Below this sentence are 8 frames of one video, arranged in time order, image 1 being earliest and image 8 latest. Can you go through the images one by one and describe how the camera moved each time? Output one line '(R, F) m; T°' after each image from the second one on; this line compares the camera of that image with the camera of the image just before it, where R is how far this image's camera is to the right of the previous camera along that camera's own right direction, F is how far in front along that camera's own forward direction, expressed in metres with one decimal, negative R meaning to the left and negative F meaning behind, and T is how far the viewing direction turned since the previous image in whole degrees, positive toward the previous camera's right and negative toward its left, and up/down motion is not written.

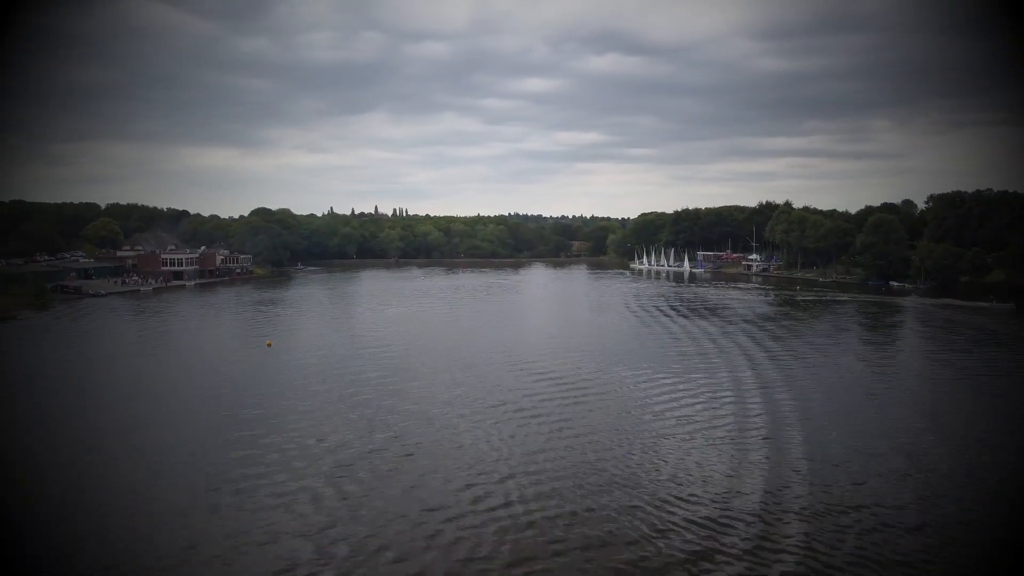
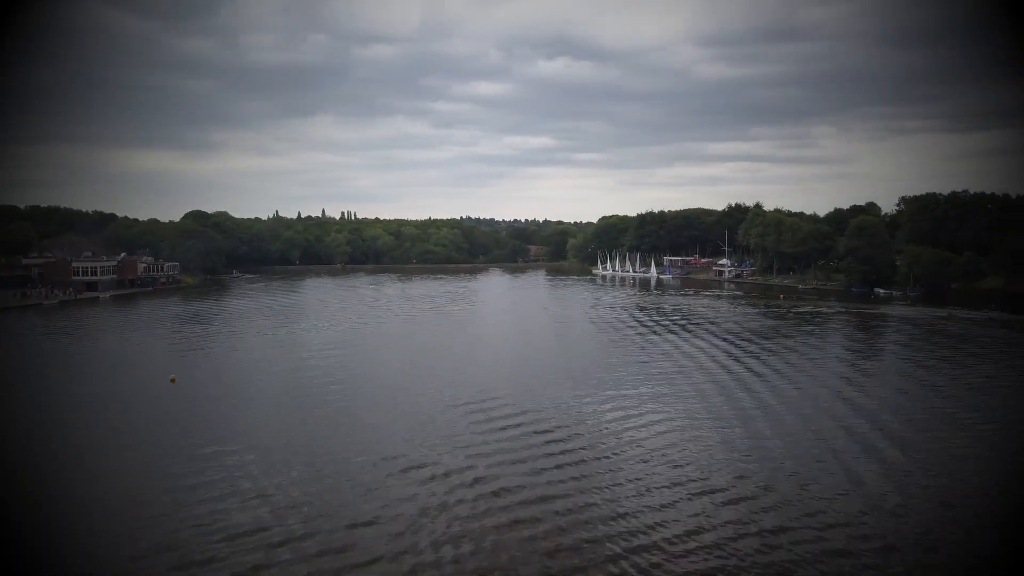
(-0.6, +5.6) m; +4°
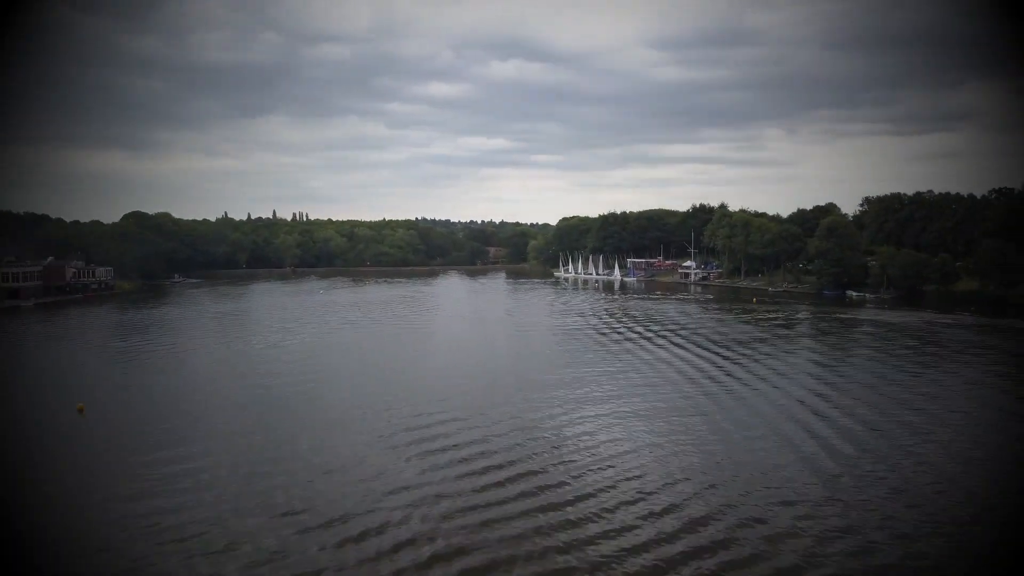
(-0.4, +3.3) m; +4°
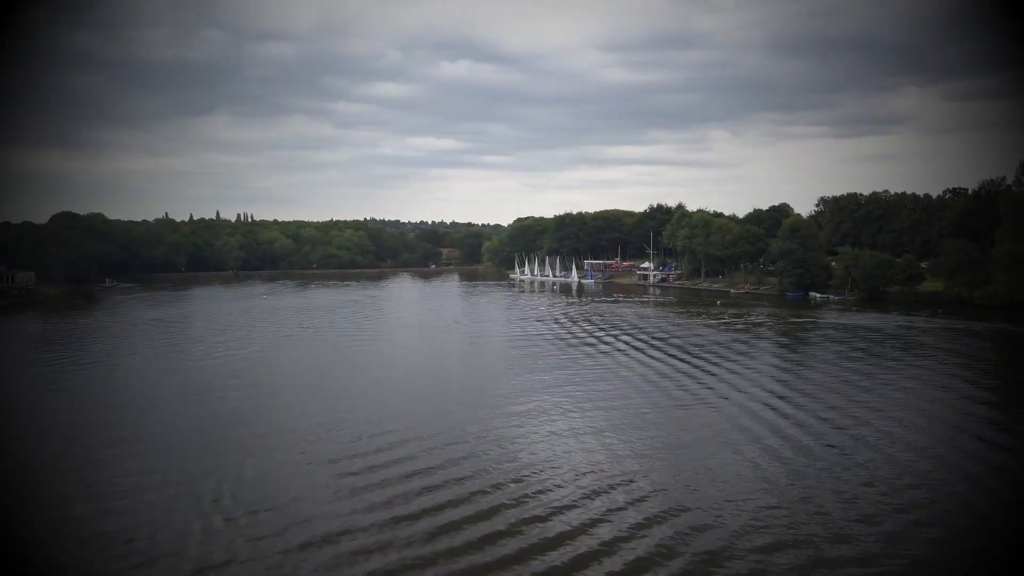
(-0.2, +2.8) m; +4°
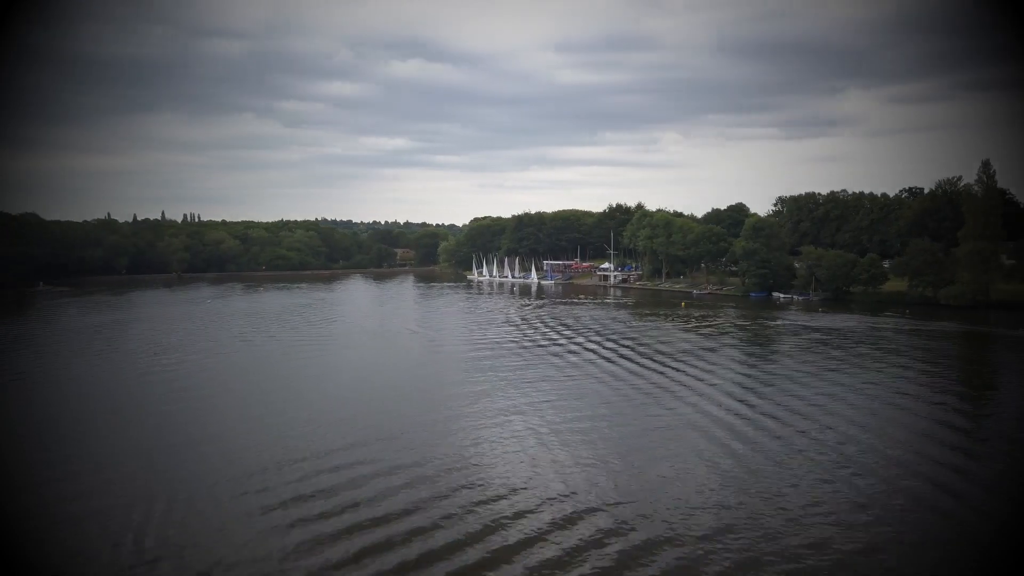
(0.0, +2.3) m; +4°
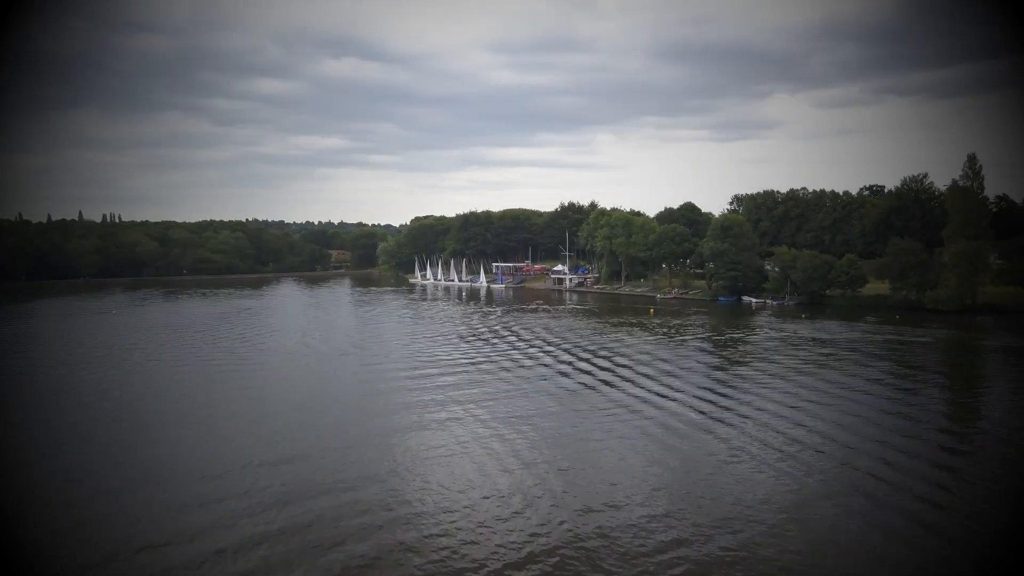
(-0.6, +4.9) m; +5°
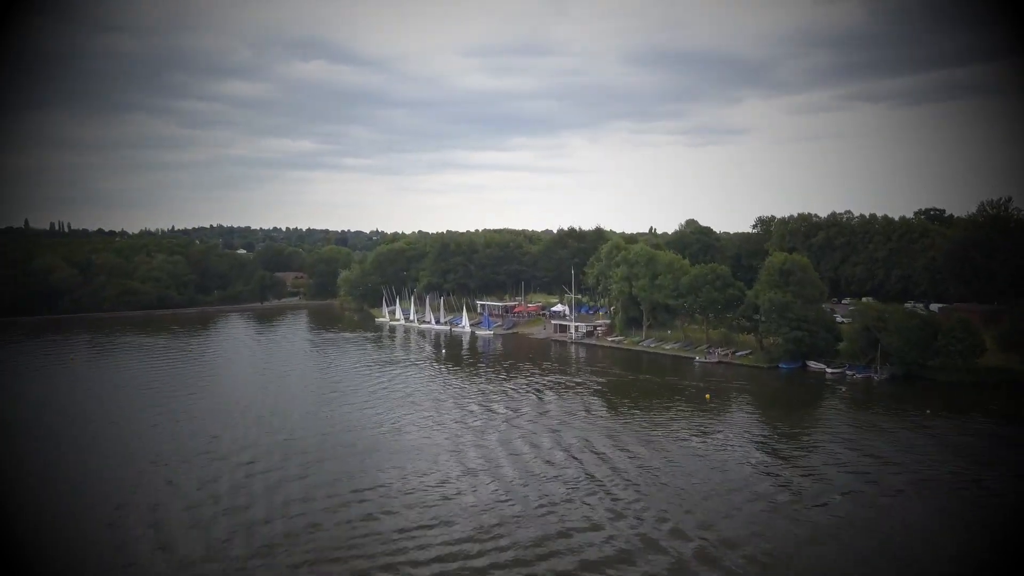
(-1.4, +10.7) m; +3°
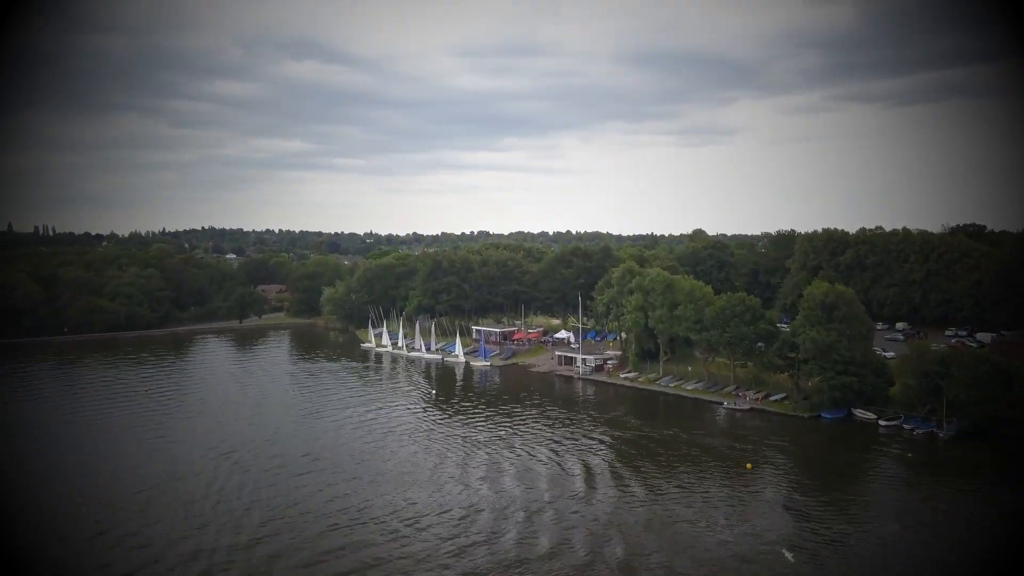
(-0.4, +4.7) m; +1°
